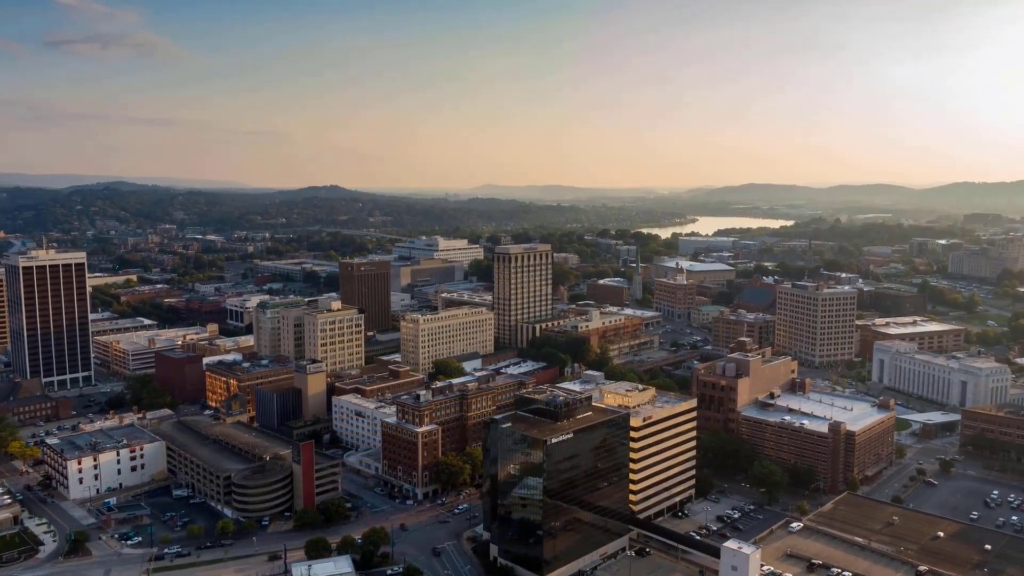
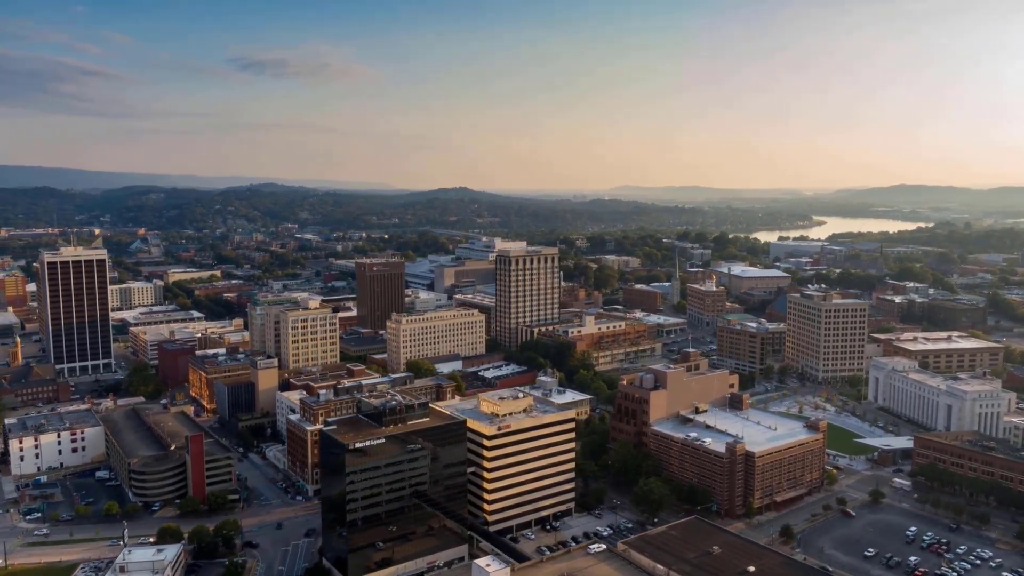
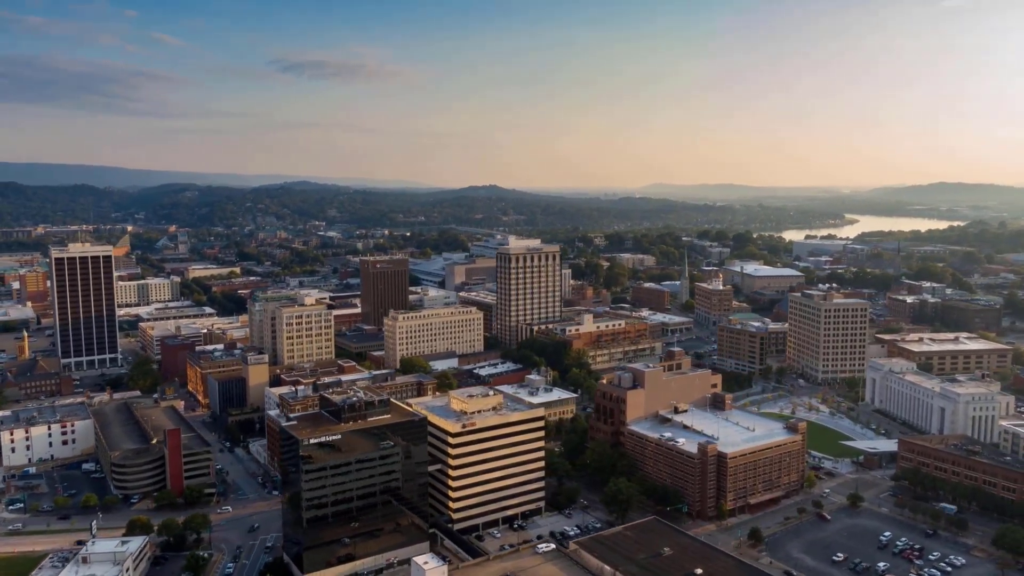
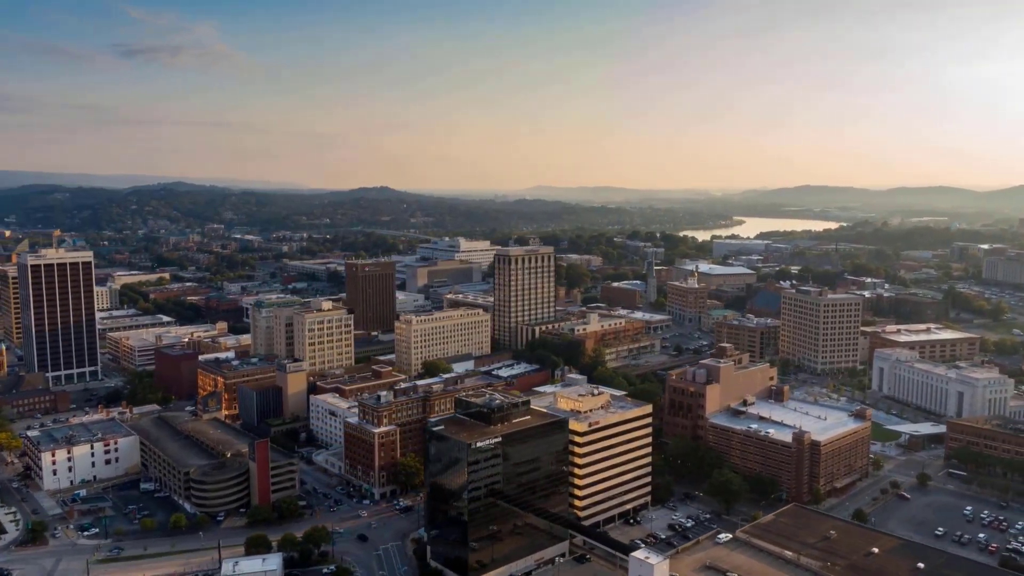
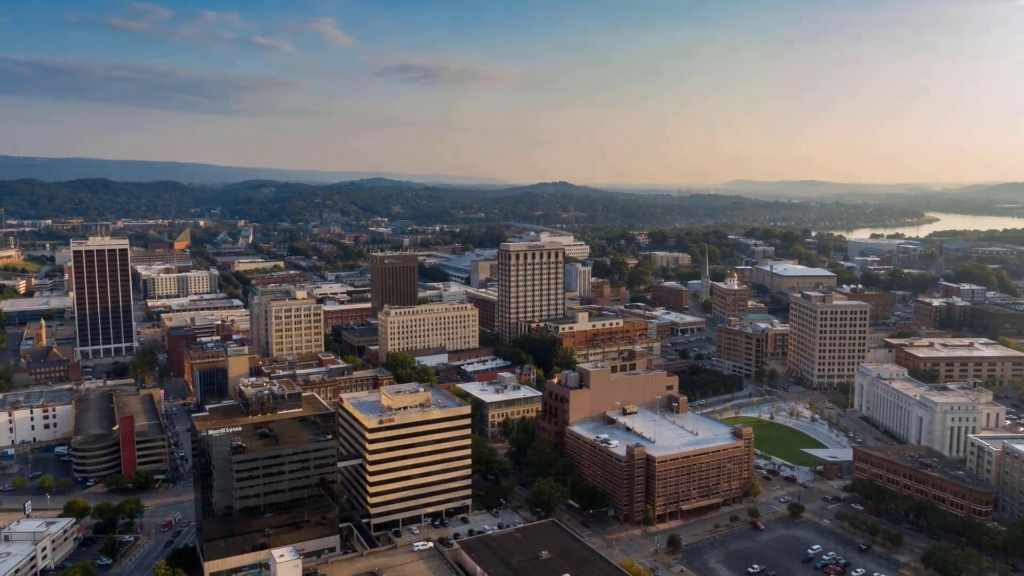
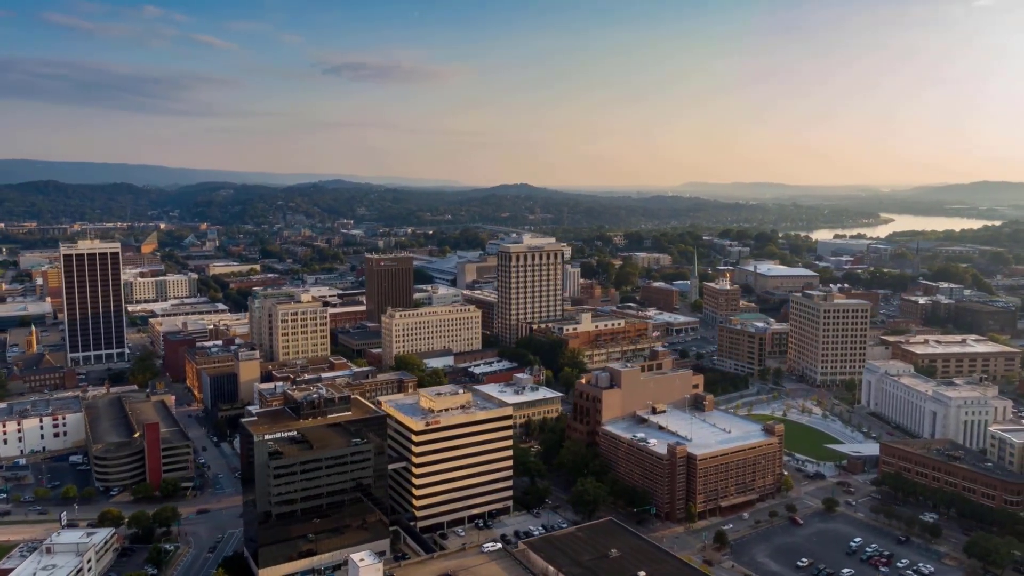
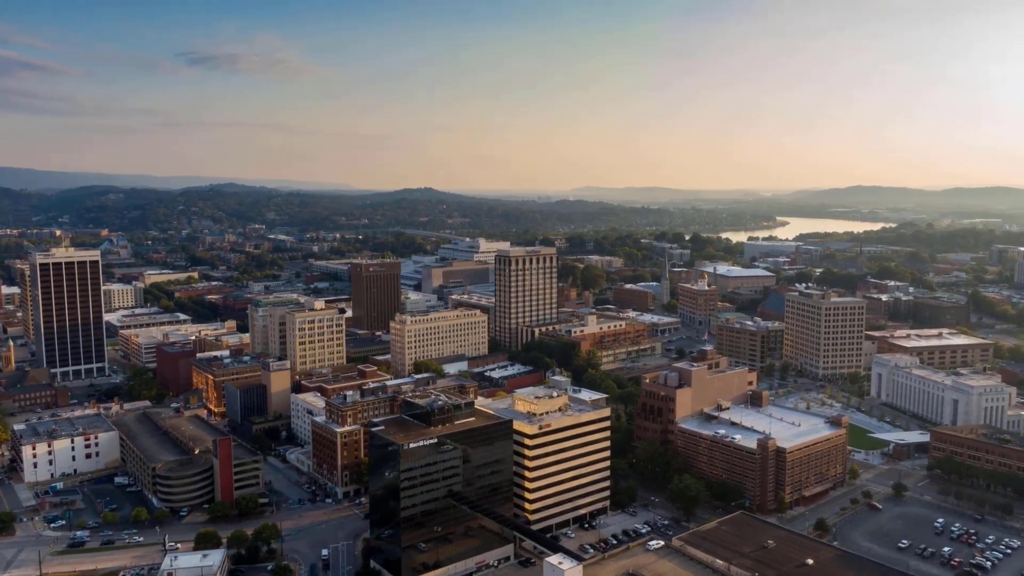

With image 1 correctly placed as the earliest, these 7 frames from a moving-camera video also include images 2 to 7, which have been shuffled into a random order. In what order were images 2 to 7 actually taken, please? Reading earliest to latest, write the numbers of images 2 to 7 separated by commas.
4, 7, 2, 3, 6, 5
